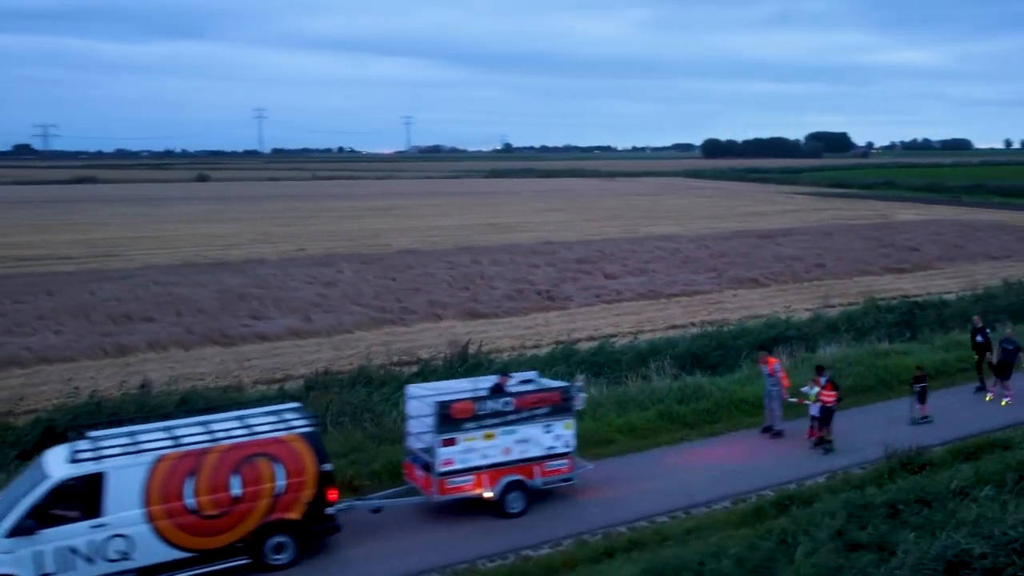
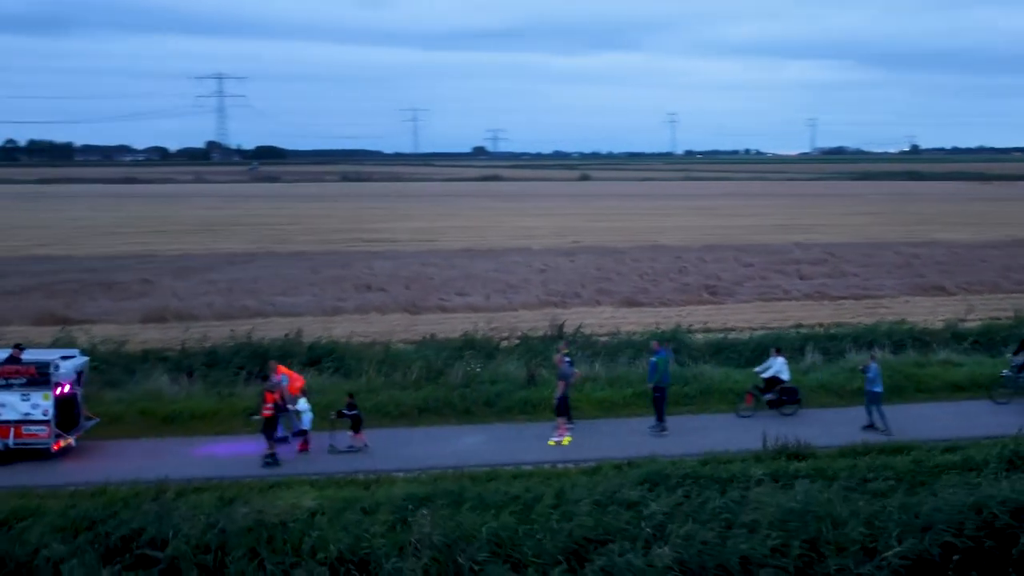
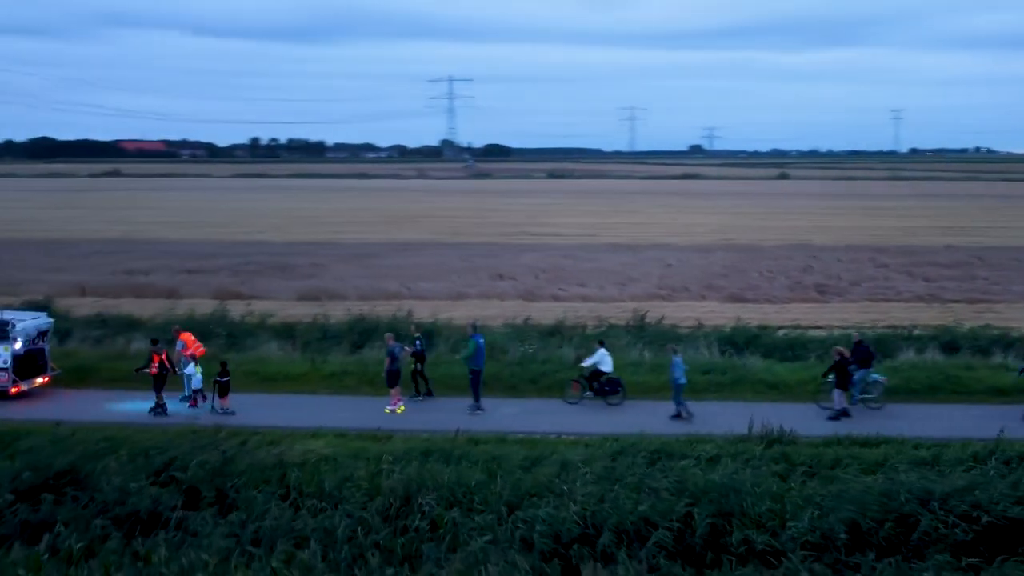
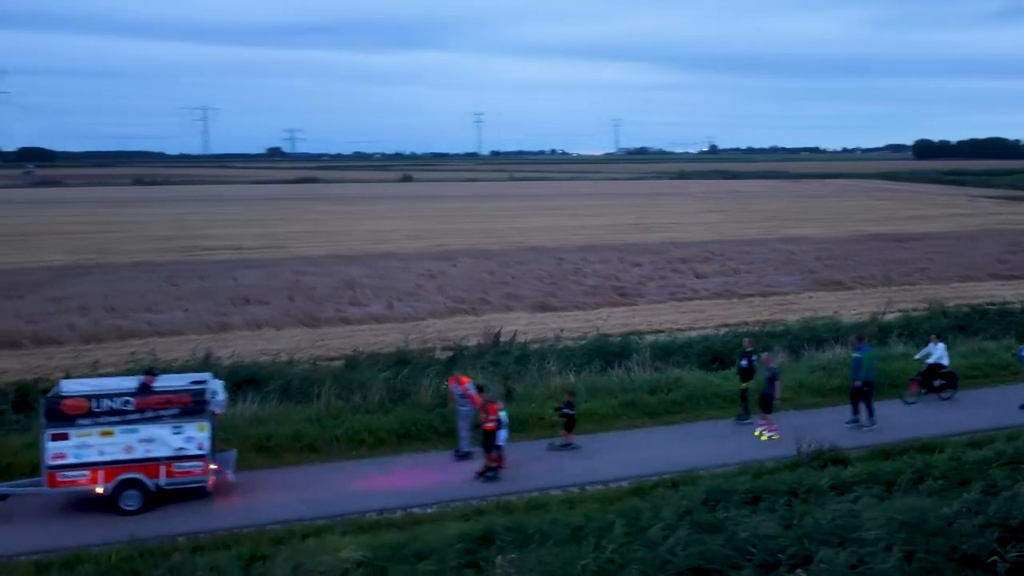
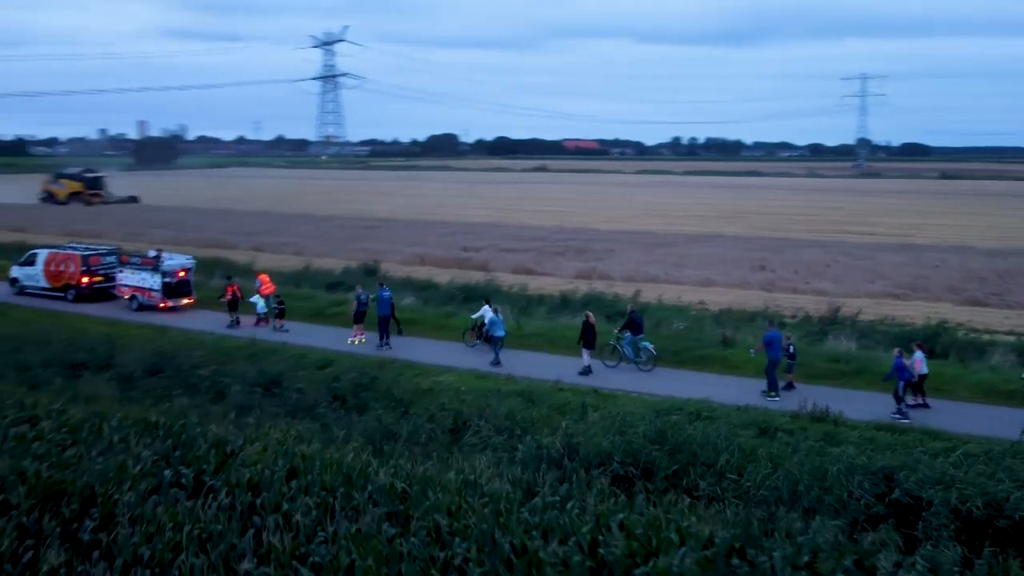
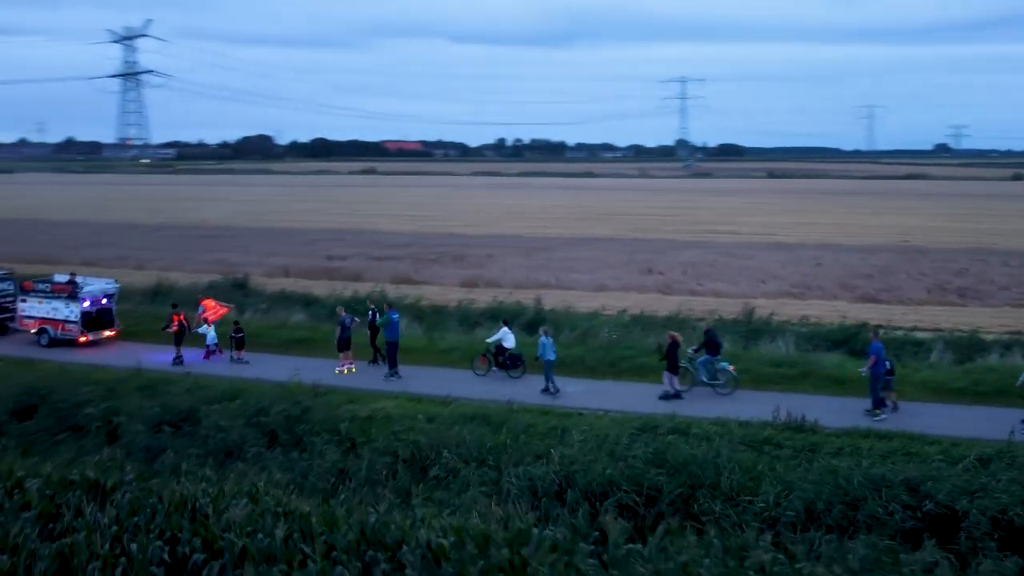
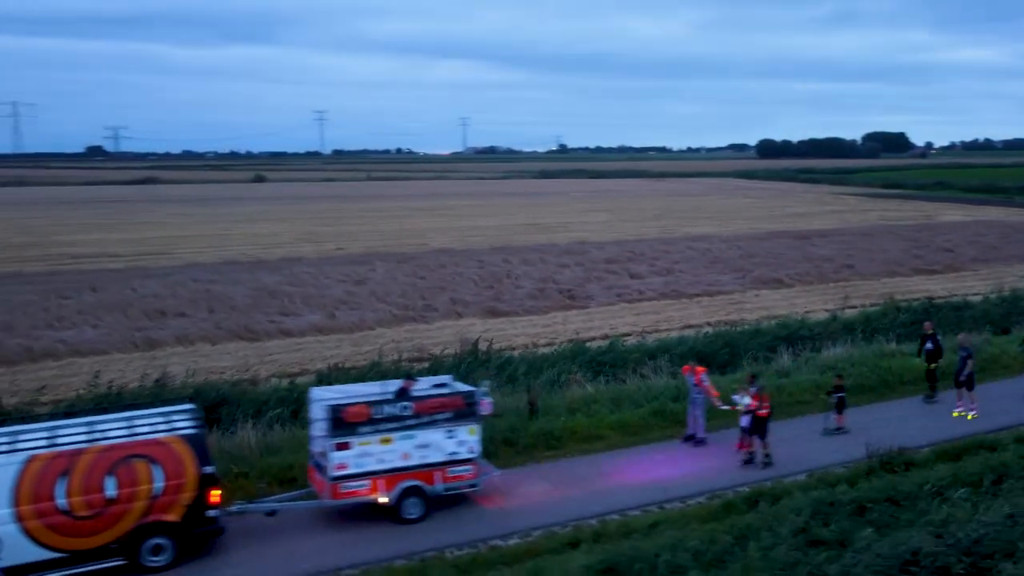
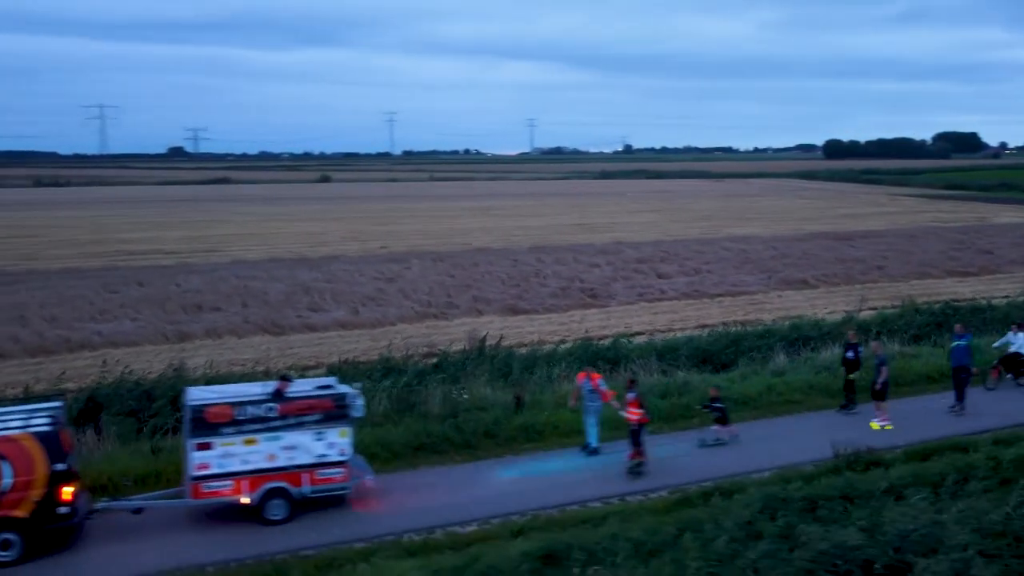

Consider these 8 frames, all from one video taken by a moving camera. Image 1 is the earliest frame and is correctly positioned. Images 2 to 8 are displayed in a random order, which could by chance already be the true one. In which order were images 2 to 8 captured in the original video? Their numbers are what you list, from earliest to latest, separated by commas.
7, 8, 4, 2, 3, 6, 5
